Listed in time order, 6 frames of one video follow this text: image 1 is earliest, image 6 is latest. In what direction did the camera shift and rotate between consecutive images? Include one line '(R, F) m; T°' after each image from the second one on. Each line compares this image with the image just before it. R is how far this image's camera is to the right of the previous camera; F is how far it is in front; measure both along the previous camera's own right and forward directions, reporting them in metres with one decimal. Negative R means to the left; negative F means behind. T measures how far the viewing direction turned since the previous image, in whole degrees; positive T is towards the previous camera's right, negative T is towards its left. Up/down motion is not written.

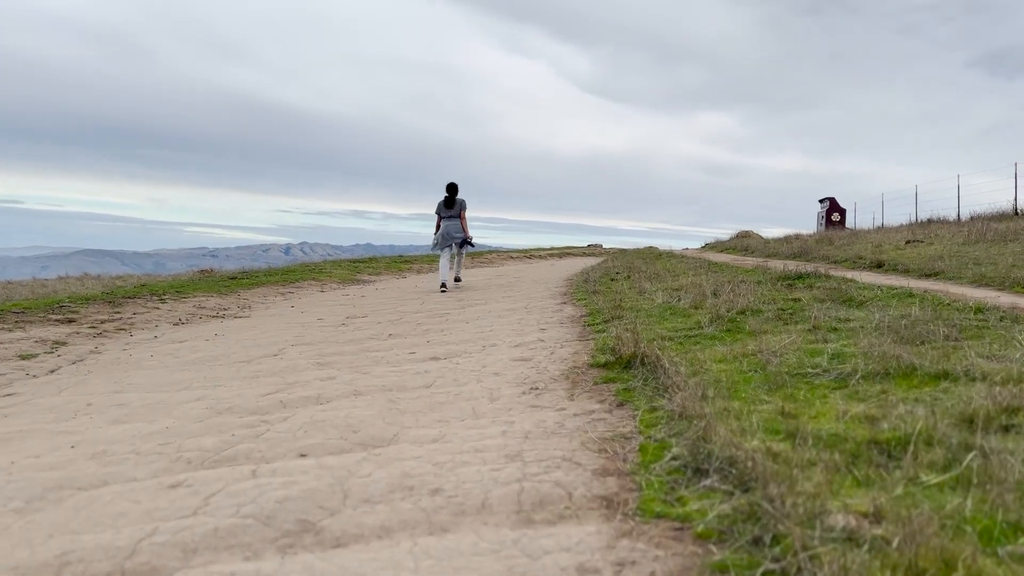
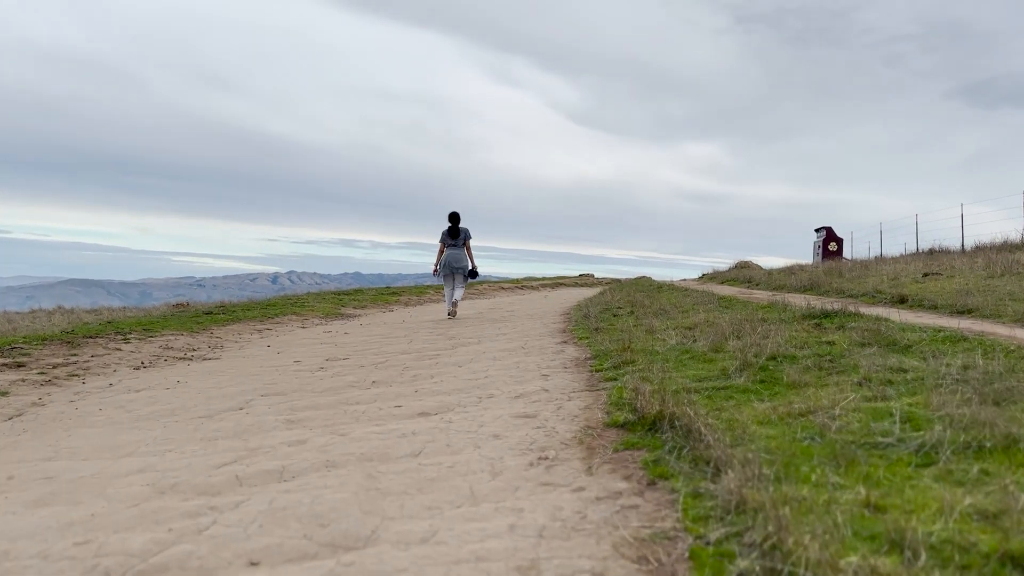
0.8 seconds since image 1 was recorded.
(-0.1, +0.8) m; +1°
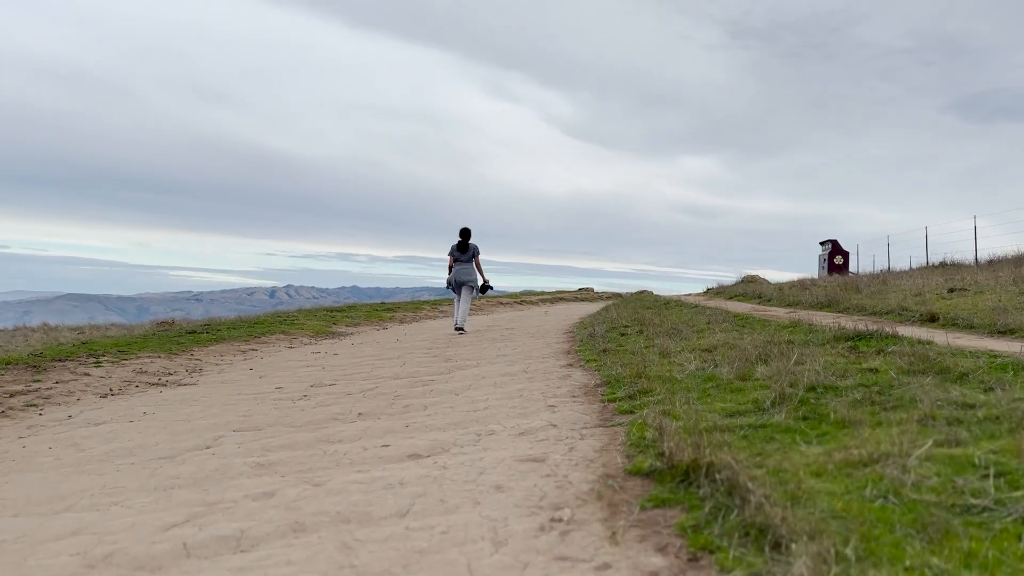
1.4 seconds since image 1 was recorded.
(0.0, +0.7) m; 0°
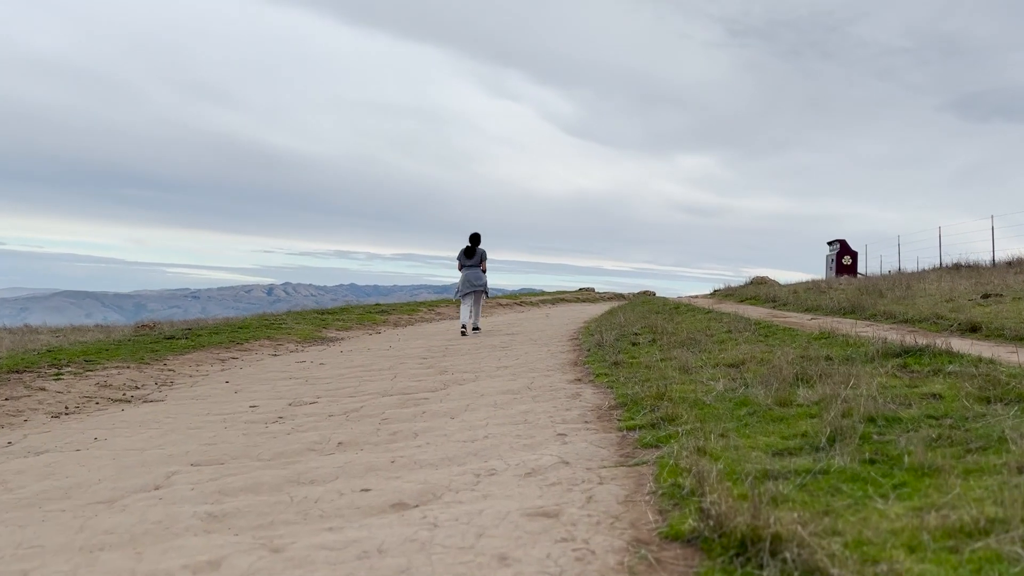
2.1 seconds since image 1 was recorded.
(0.0, +0.8) m; 0°
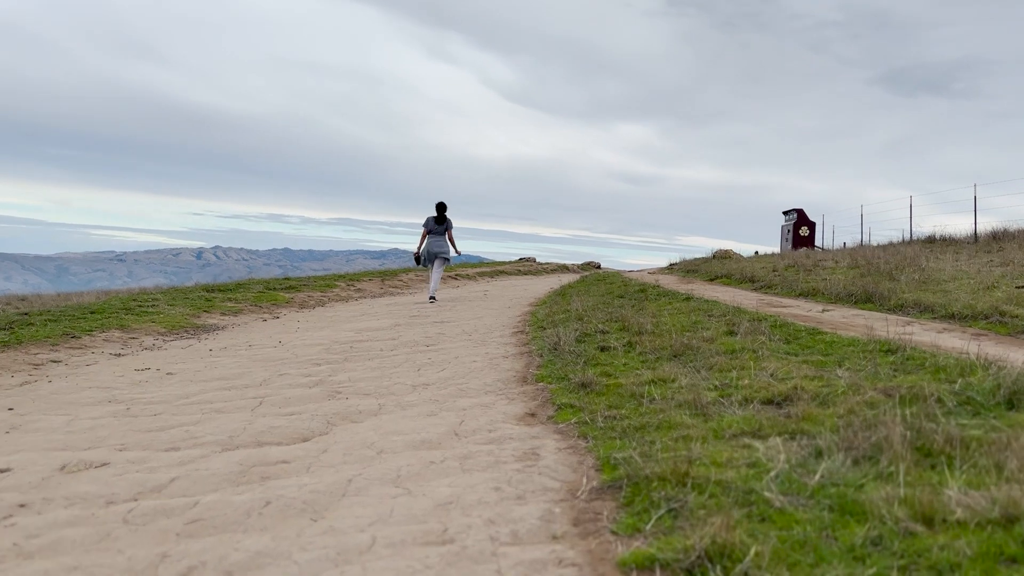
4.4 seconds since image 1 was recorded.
(+0.1, +2.5) m; +4°
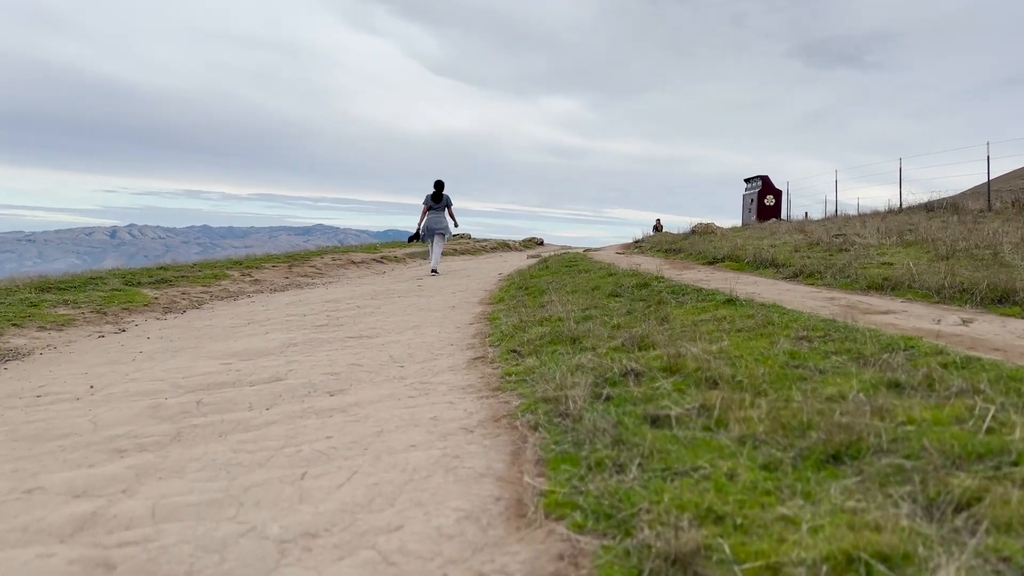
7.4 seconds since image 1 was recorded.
(-0.2, +3.1) m; +5°
